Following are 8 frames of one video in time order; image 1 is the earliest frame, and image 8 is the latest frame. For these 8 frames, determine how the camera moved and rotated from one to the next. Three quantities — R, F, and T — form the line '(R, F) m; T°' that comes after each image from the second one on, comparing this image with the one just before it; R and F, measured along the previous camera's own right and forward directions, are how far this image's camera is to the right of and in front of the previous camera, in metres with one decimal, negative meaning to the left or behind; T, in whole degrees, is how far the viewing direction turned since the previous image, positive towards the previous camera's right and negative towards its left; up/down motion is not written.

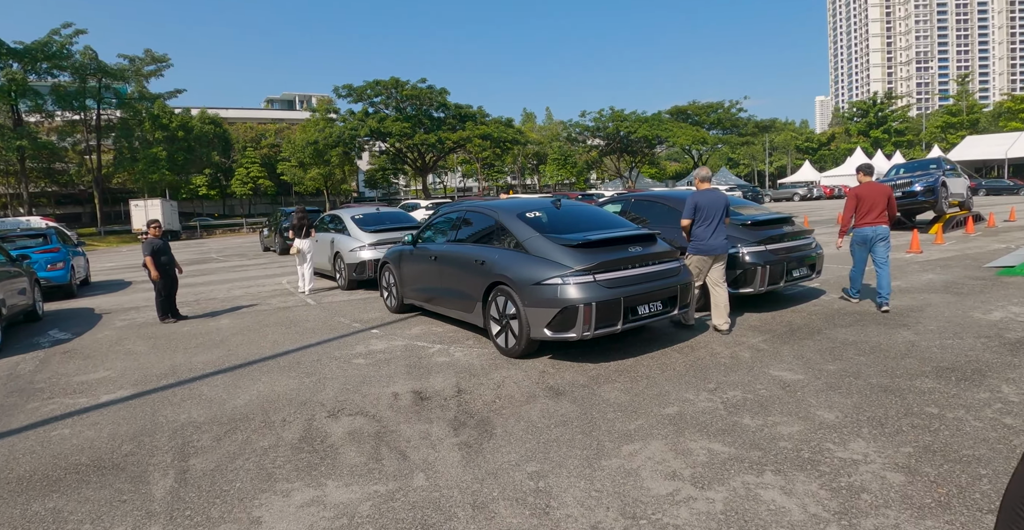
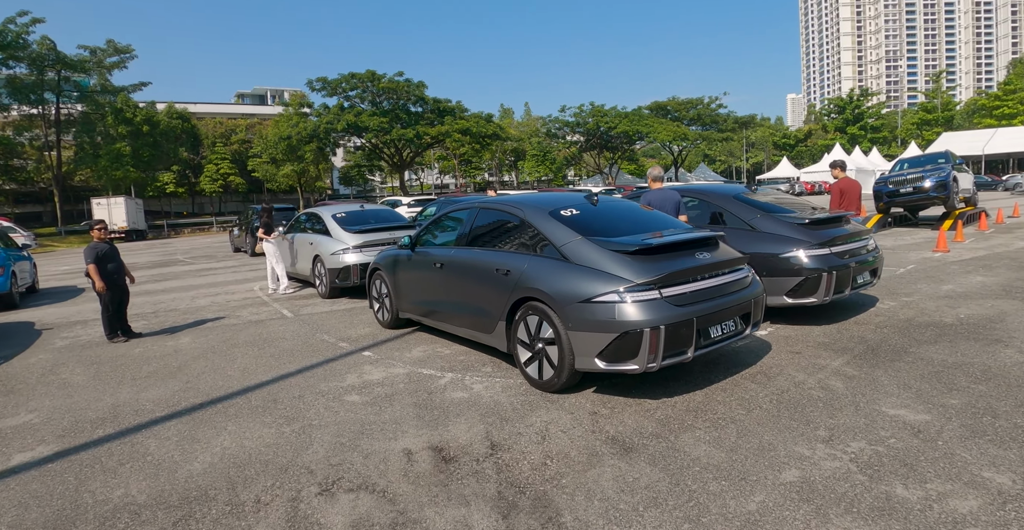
(-0.5, +1.2) m; +2°
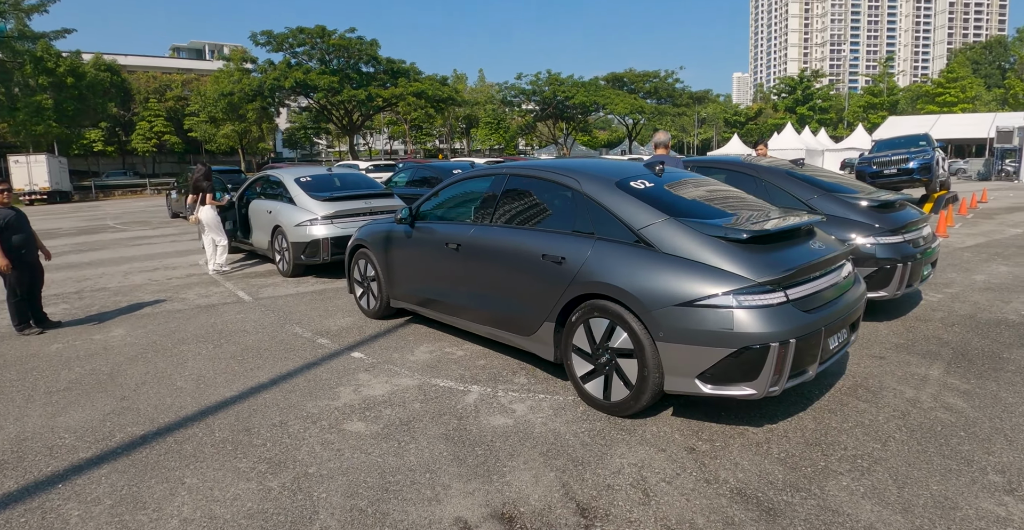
(-0.7, +1.2) m; +5°
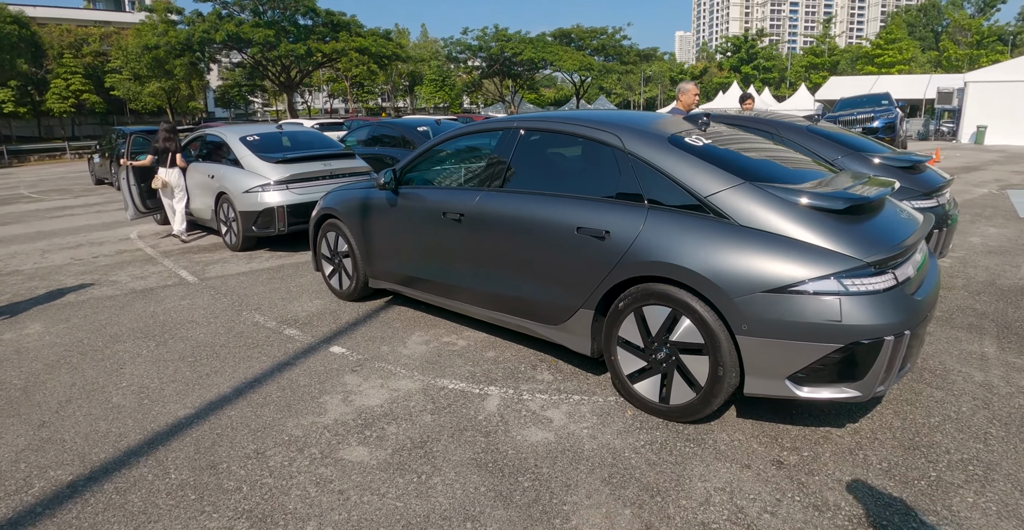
(-0.4, +0.7) m; +5°
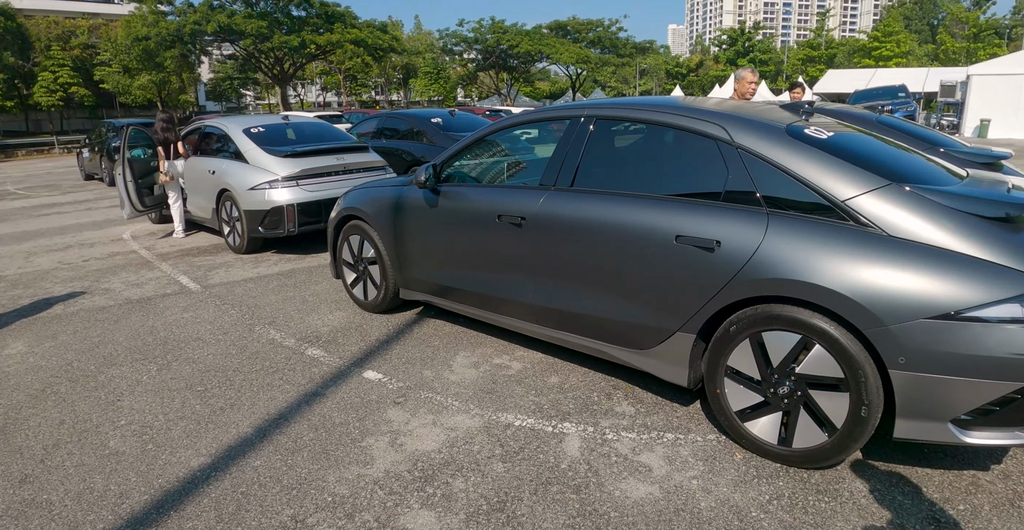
(-0.4, +0.6) m; +1°
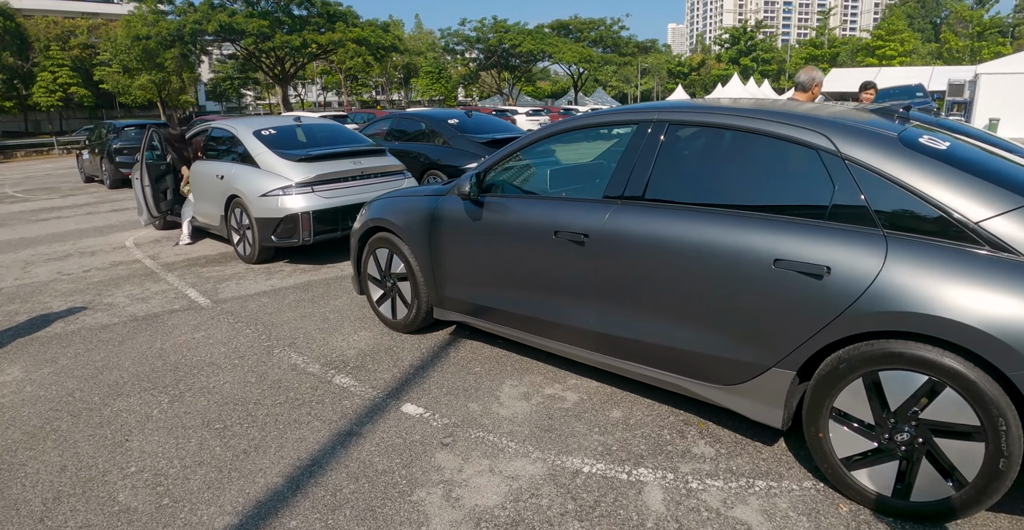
(-0.3, +0.4) m; 0°
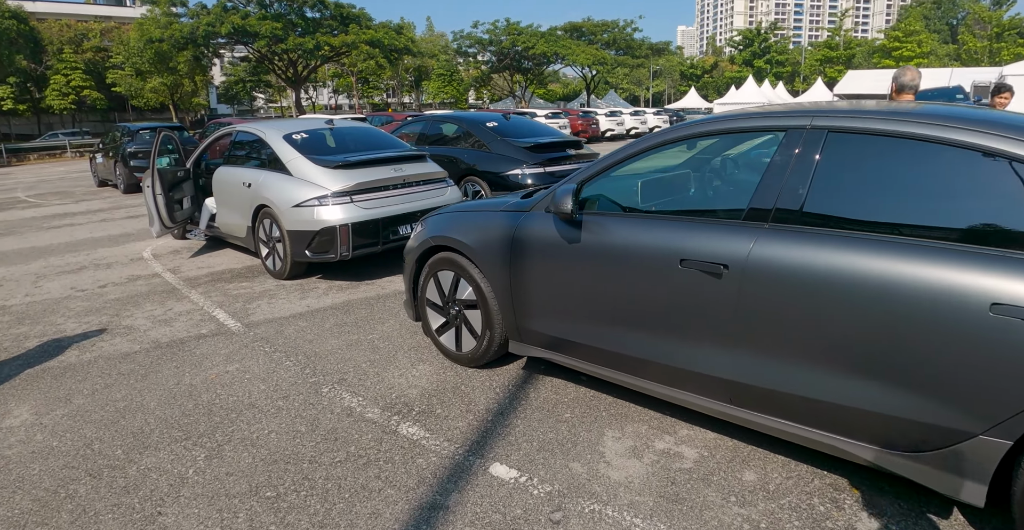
(-0.5, +0.5) m; -1°
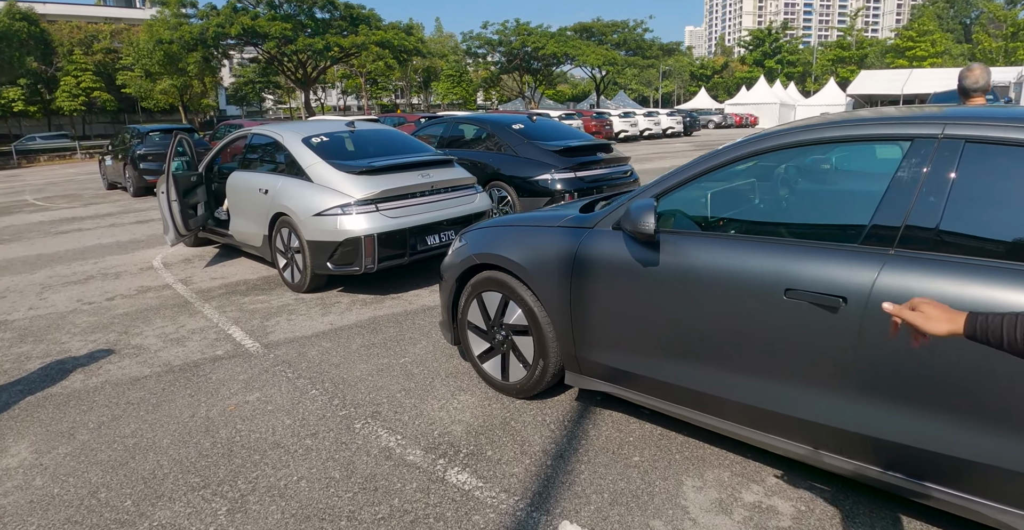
(-0.3, +0.4) m; -1°
